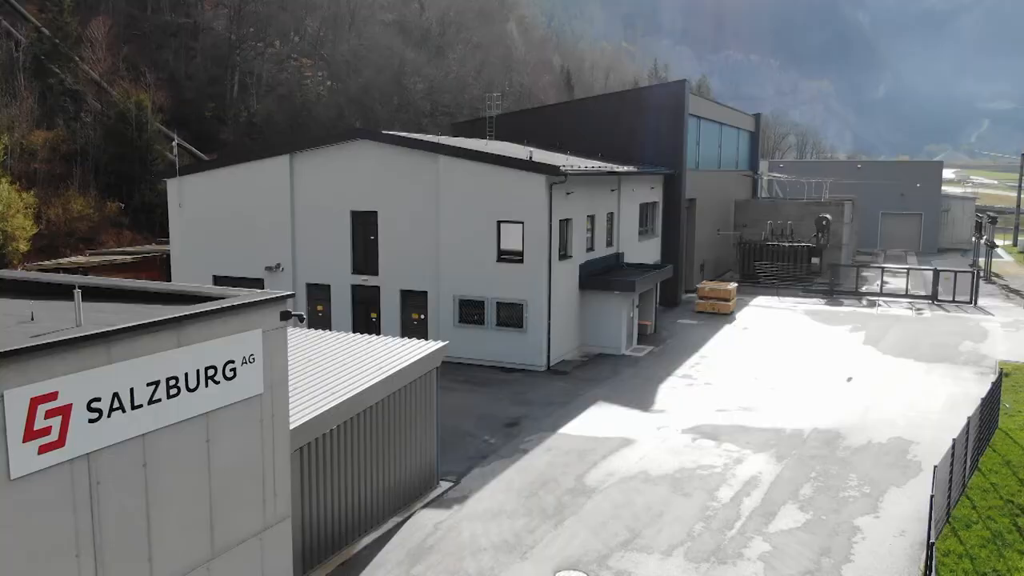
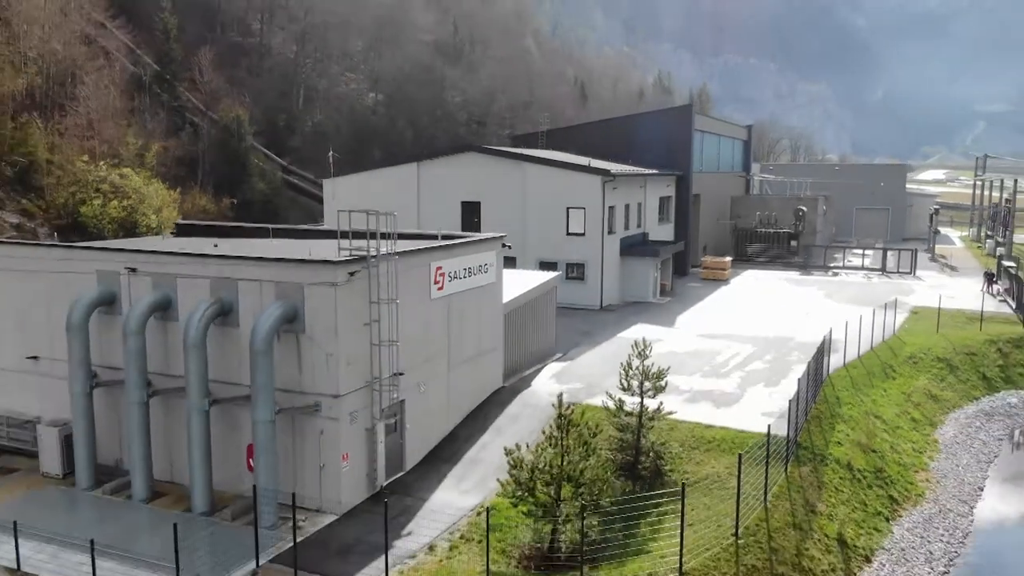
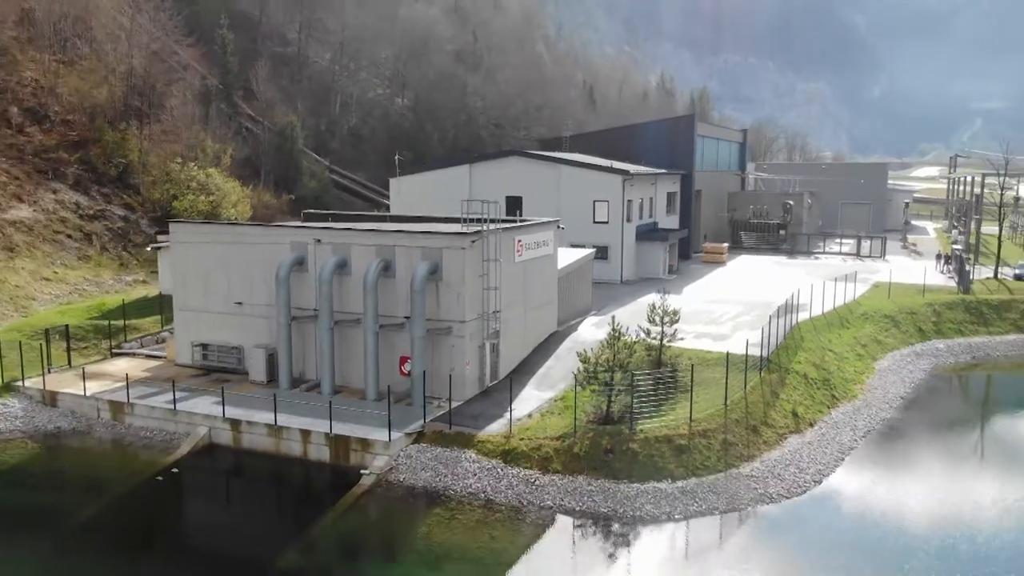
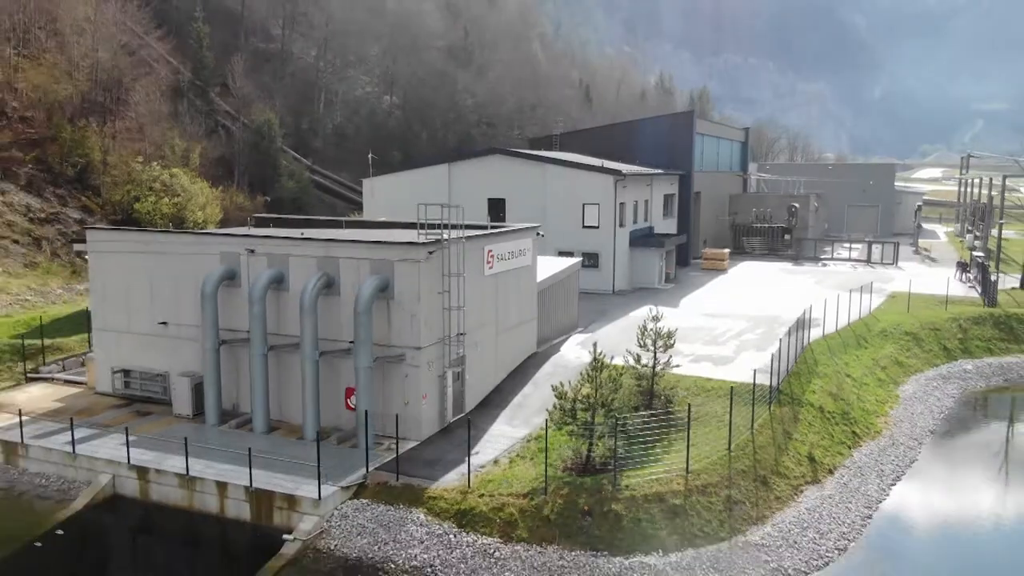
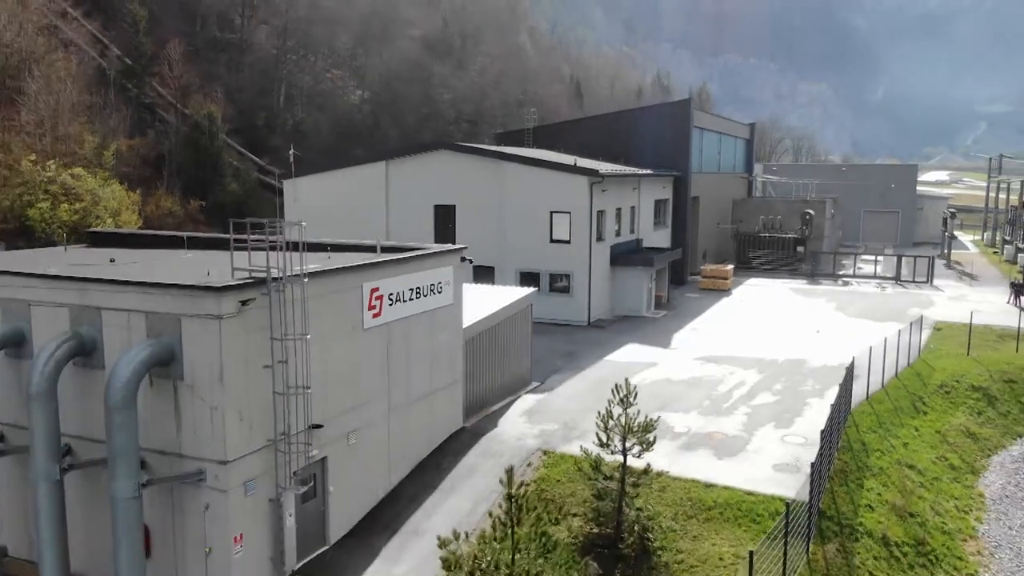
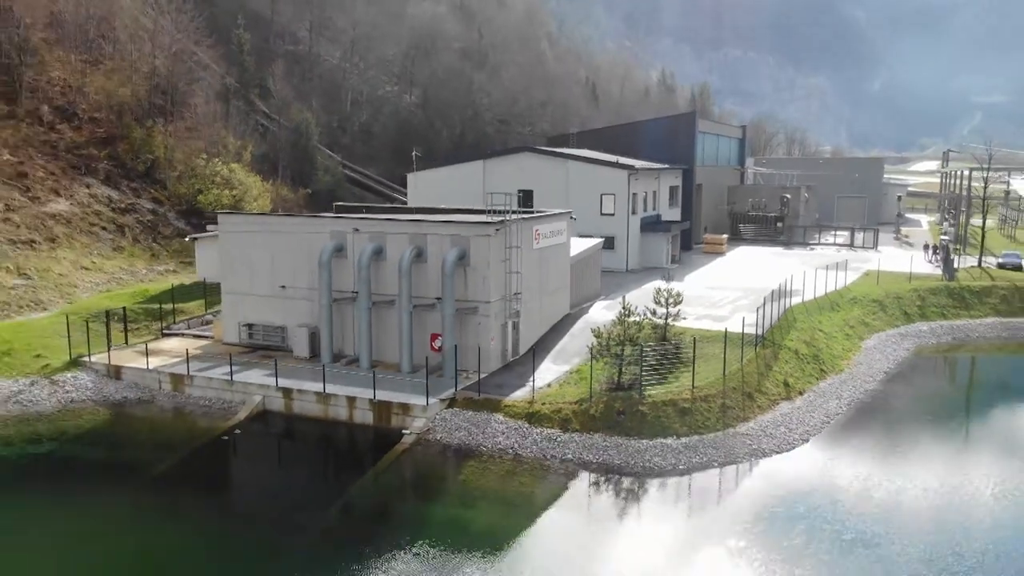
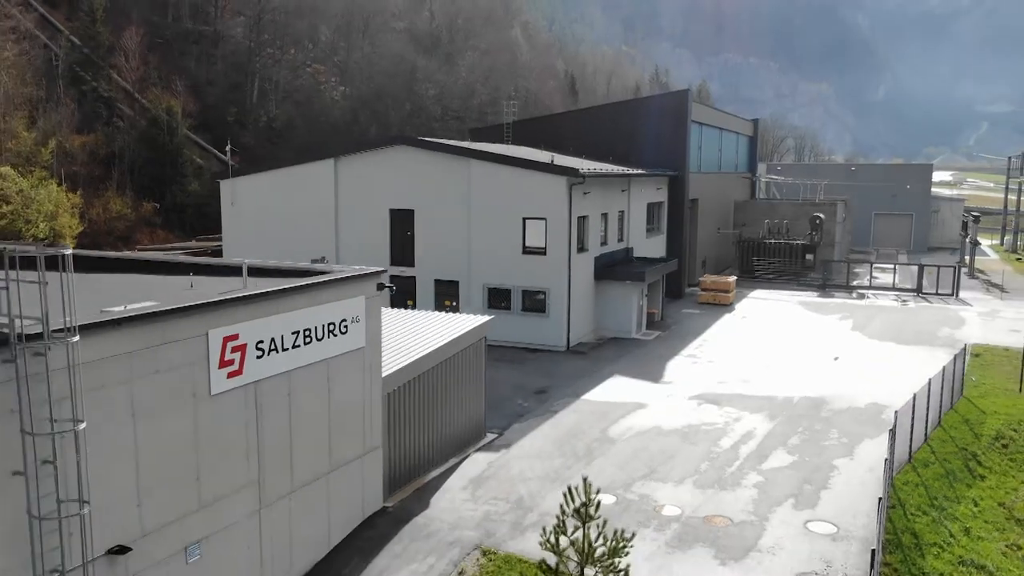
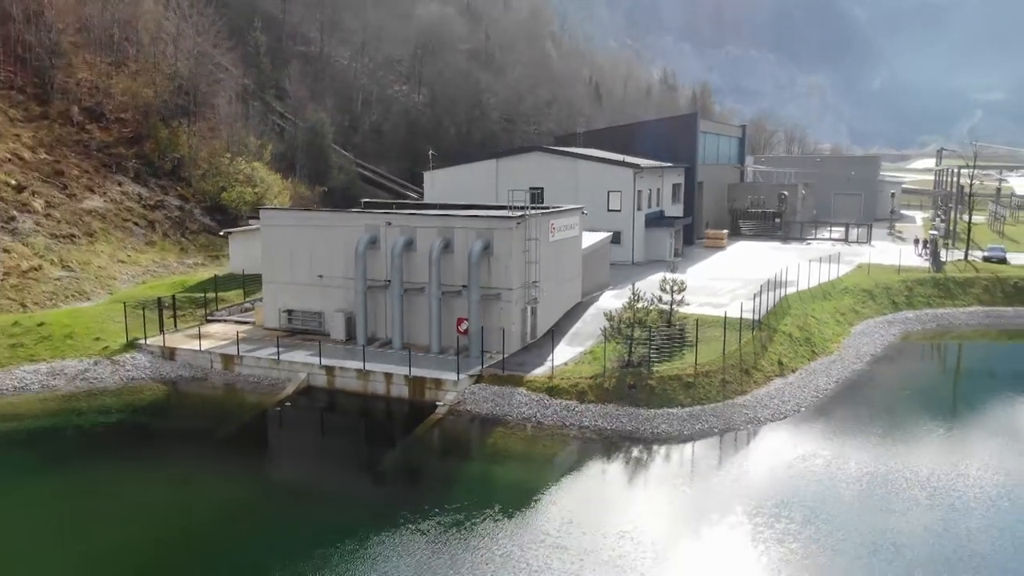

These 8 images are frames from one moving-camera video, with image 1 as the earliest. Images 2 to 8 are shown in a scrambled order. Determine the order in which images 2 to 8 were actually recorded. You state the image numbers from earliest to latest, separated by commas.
7, 5, 2, 4, 3, 6, 8
